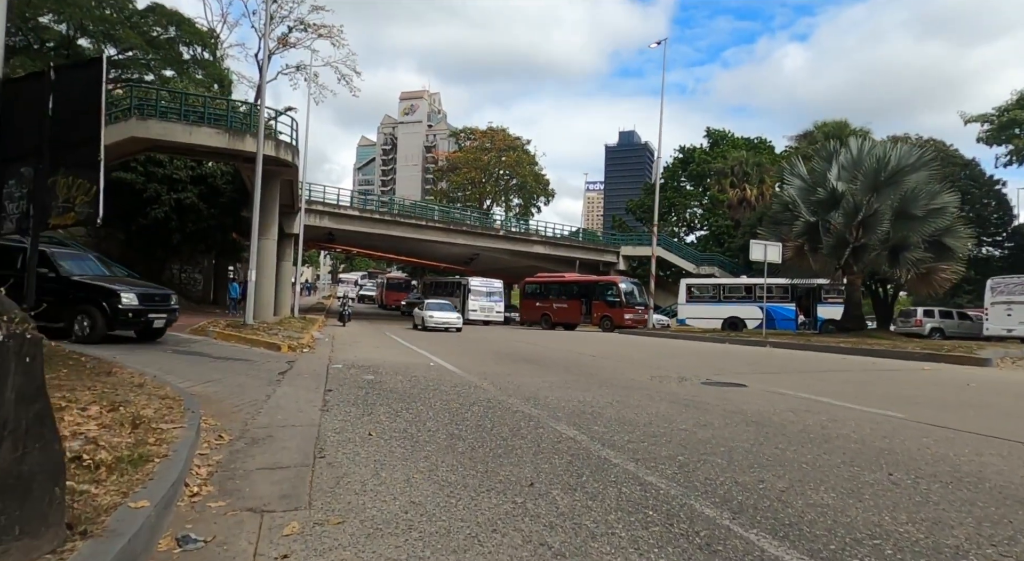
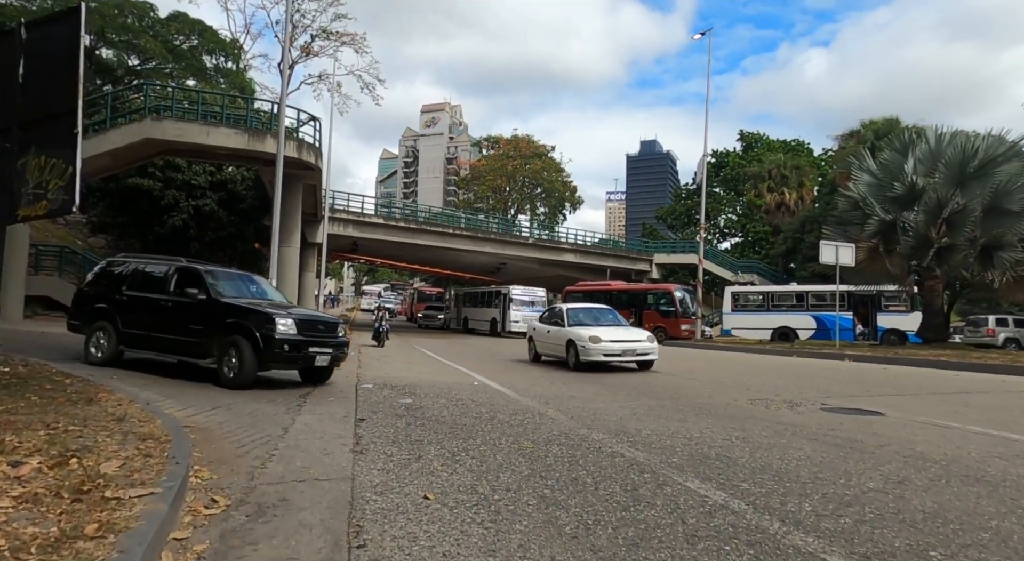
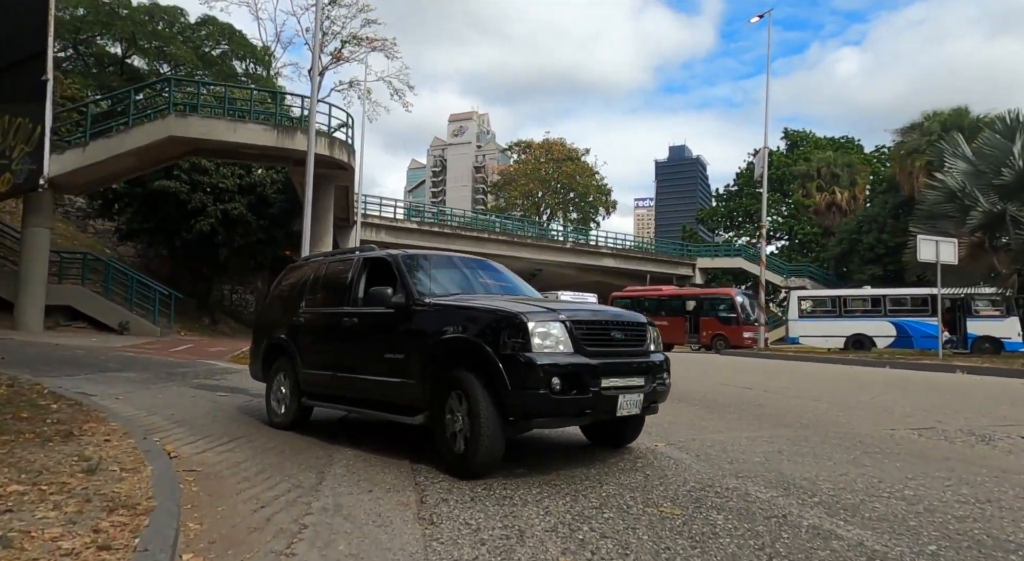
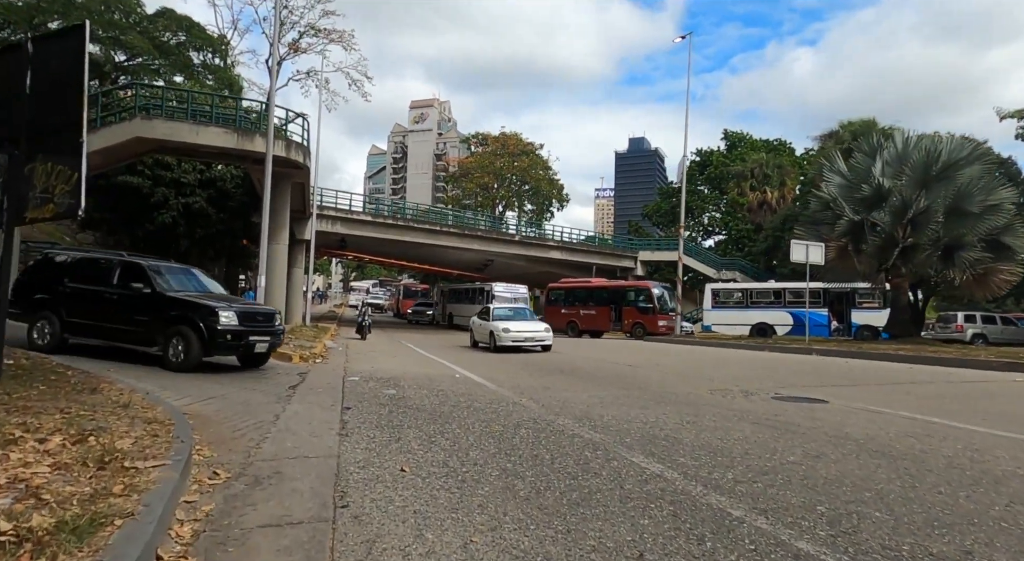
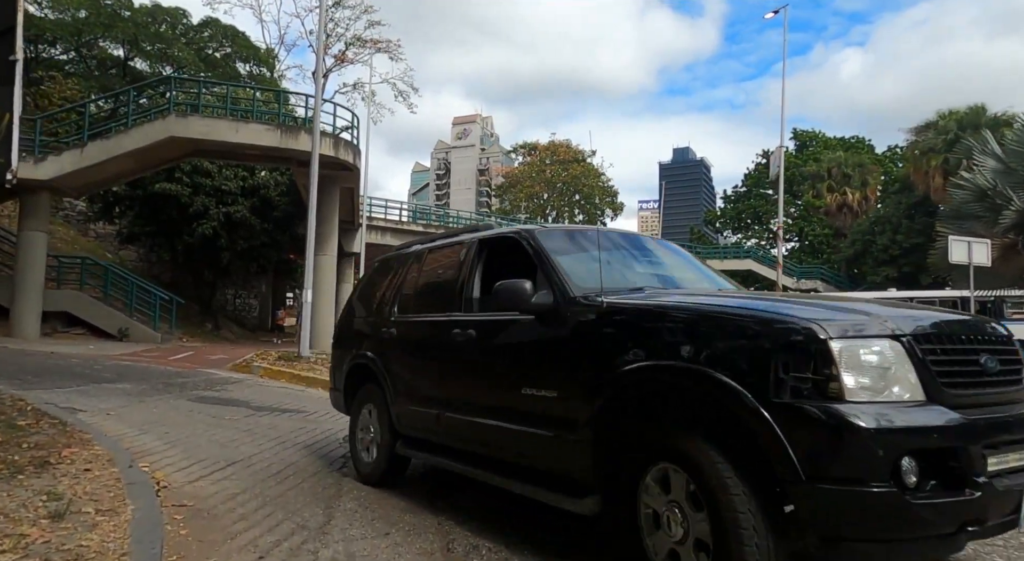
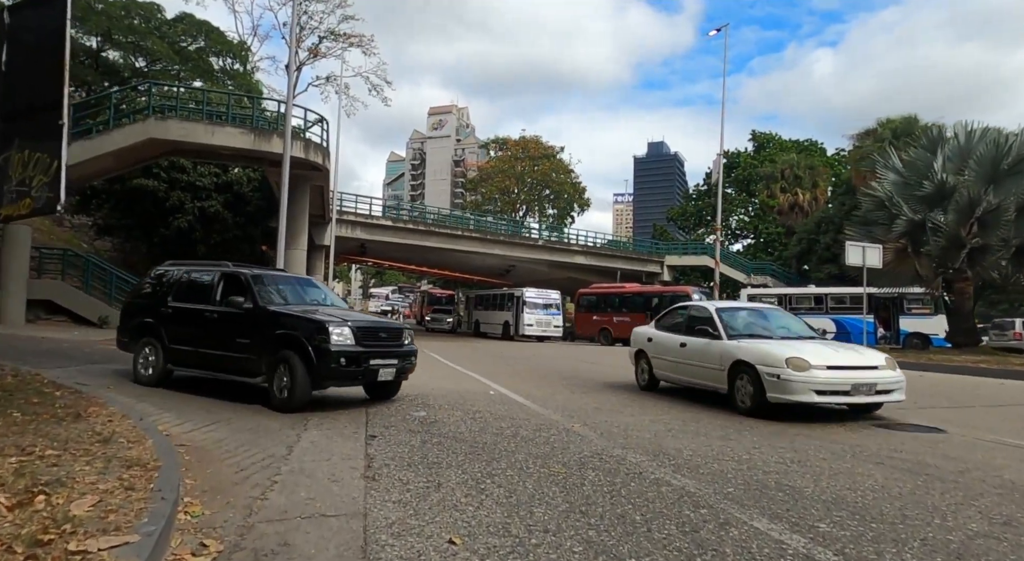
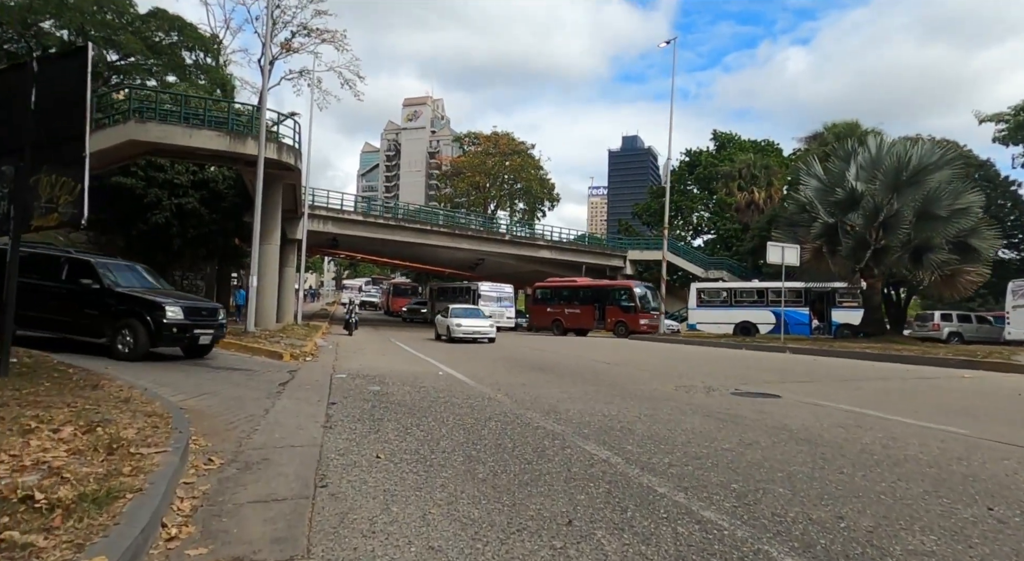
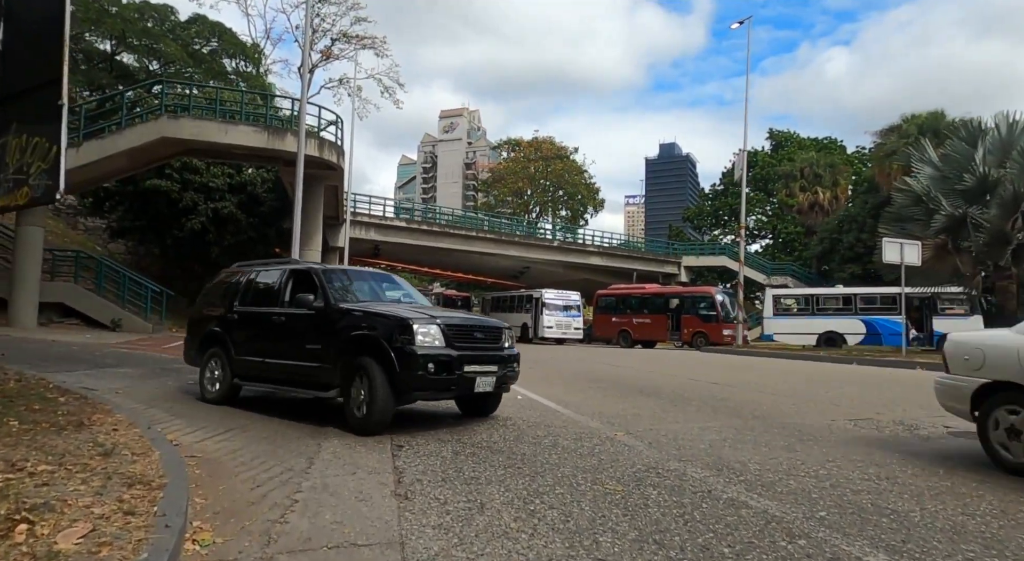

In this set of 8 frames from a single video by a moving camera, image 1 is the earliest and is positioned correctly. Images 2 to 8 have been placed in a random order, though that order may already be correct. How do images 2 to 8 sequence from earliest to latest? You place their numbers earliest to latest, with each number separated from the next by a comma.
7, 4, 2, 6, 8, 3, 5
